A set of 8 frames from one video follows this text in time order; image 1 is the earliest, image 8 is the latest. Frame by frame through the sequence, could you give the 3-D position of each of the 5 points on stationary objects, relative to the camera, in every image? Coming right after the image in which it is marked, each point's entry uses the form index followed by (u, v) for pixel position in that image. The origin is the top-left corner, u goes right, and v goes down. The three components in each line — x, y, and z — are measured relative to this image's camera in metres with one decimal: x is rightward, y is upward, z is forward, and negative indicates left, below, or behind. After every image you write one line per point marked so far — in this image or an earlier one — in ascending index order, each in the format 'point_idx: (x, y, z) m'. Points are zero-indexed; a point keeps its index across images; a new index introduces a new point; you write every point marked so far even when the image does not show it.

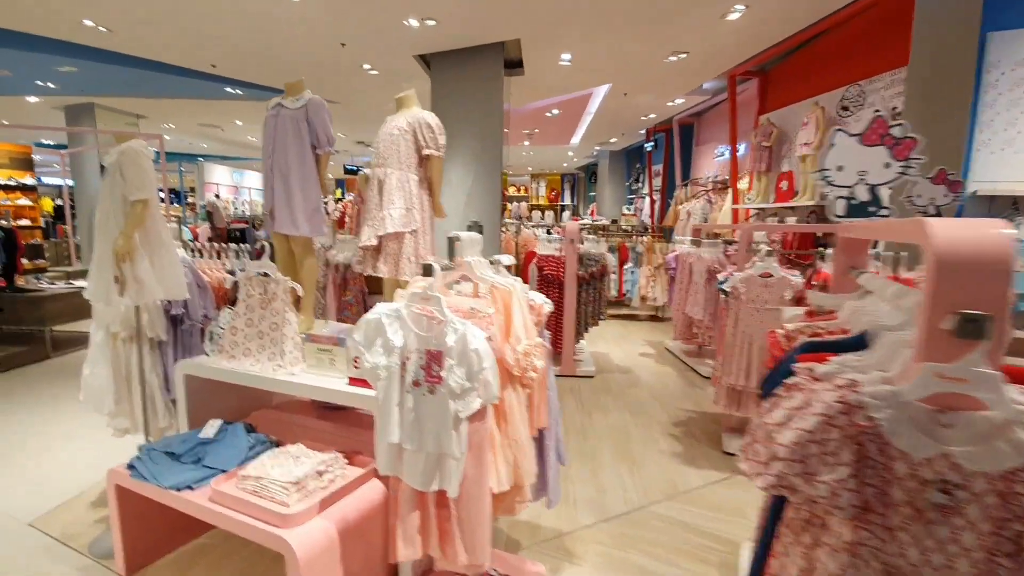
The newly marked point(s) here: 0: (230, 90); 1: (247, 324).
0: (-3.8, +2.6, +7.0) m
1: (-1.0, -0.1, +2.1) m
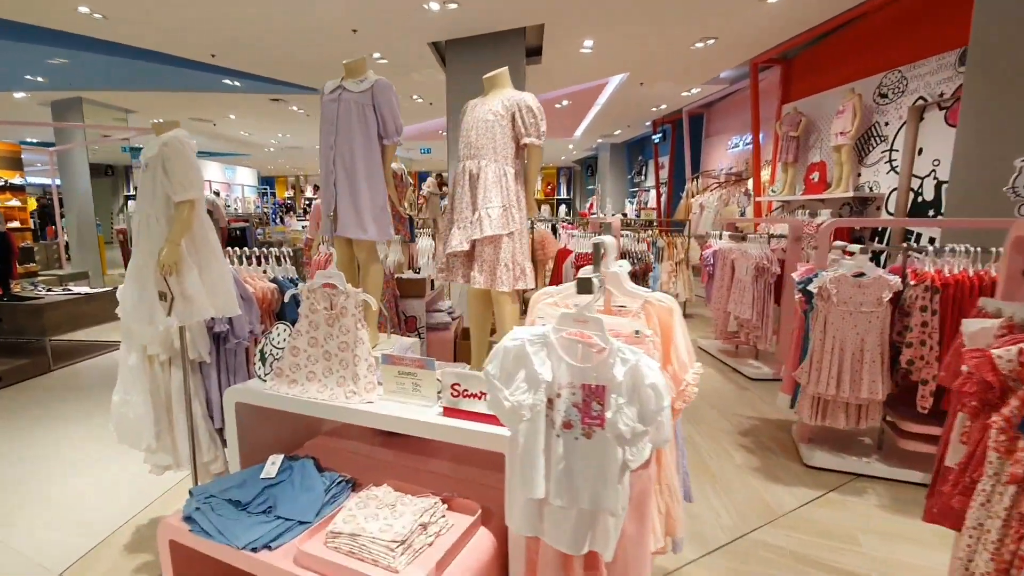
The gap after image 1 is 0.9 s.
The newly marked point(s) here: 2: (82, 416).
0: (-3.6, +2.6, +6.6) m
1: (-0.7, -0.2, +1.8) m
2: (-2.7, -0.9, +3.4) m
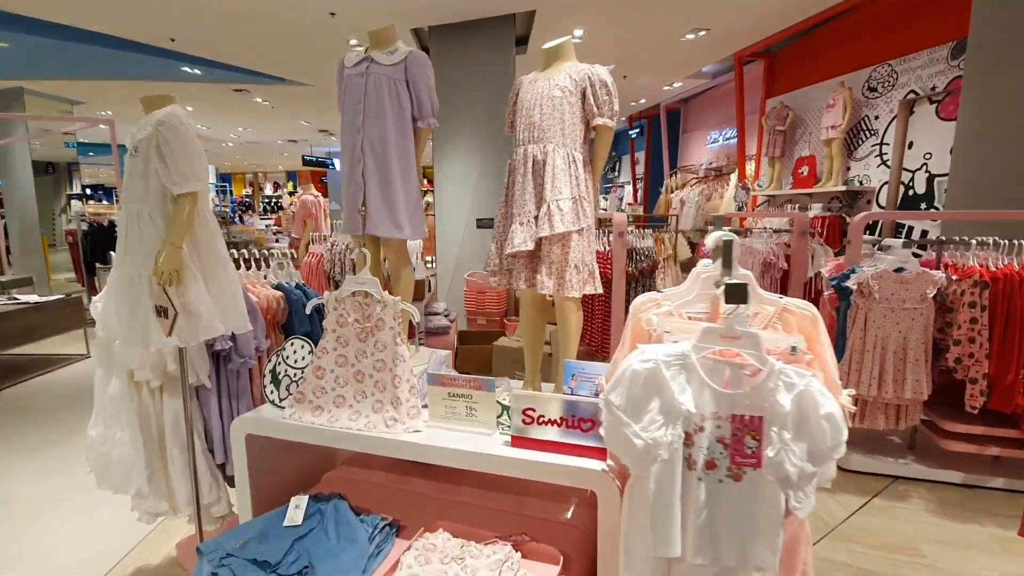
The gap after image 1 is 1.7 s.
0: (-3.8, +2.5, +6.1) m
1: (-0.5, -0.2, +1.5) m
2: (-2.6, -0.9, +3.0) m
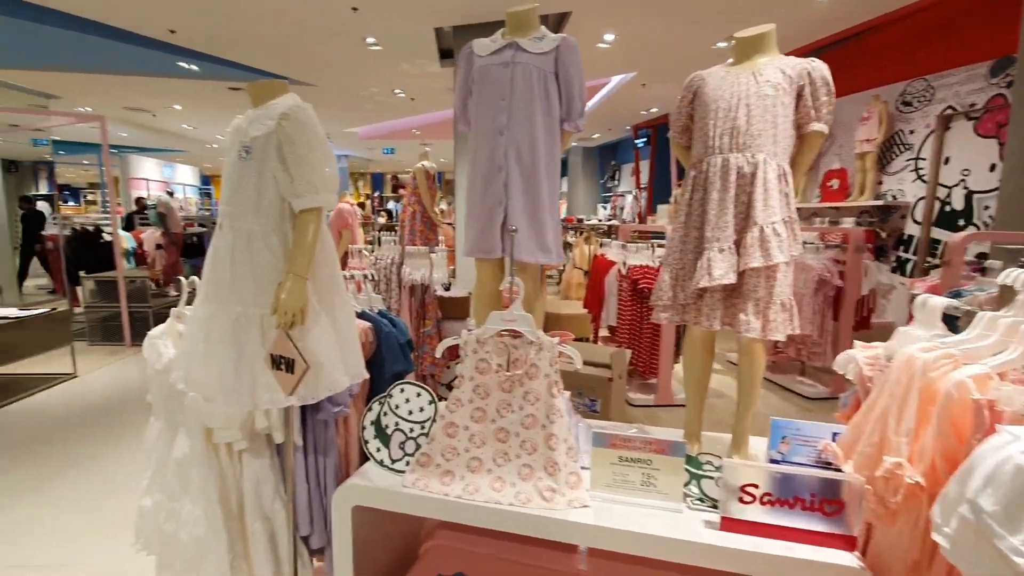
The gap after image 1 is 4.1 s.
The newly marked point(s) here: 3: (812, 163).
0: (-3.5, +2.4, +5.6) m
1: (-0.1, -0.3, +1.2) m
2: (-2.3, -1.0, +2.6) m
3: (+0.7, +0.3, +1.2) m
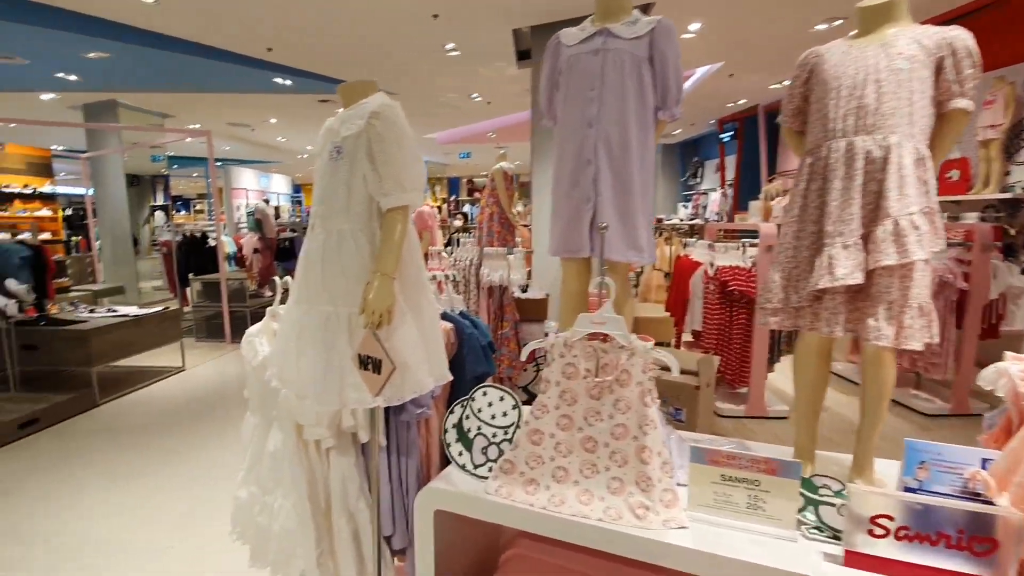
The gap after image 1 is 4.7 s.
0: (-2.7, +2.4, +6.0) m
1: (+0.1, -0.3, +1.2) m
2: (-1.9, -1.0, +2.8) m
3: (+0.9, +0.3, +1.0) m
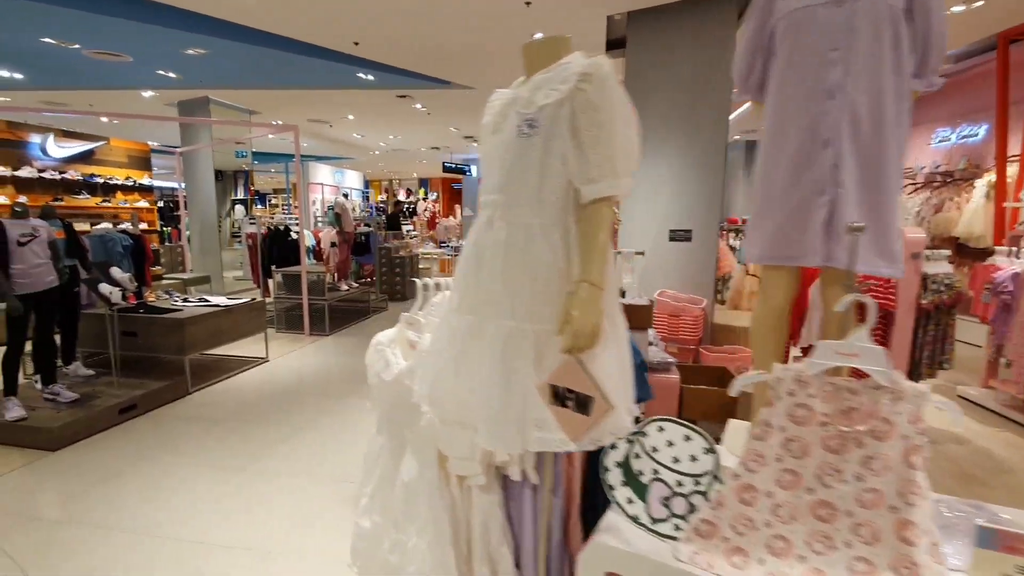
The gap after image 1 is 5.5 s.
0: (-1.7, +2.5, +6.0) m
1: (+0.5, -0.3, +0.9) m
2: (-1.4, -1.0, +2.8) m
3: (+1.2, +0.2, +0.7) m
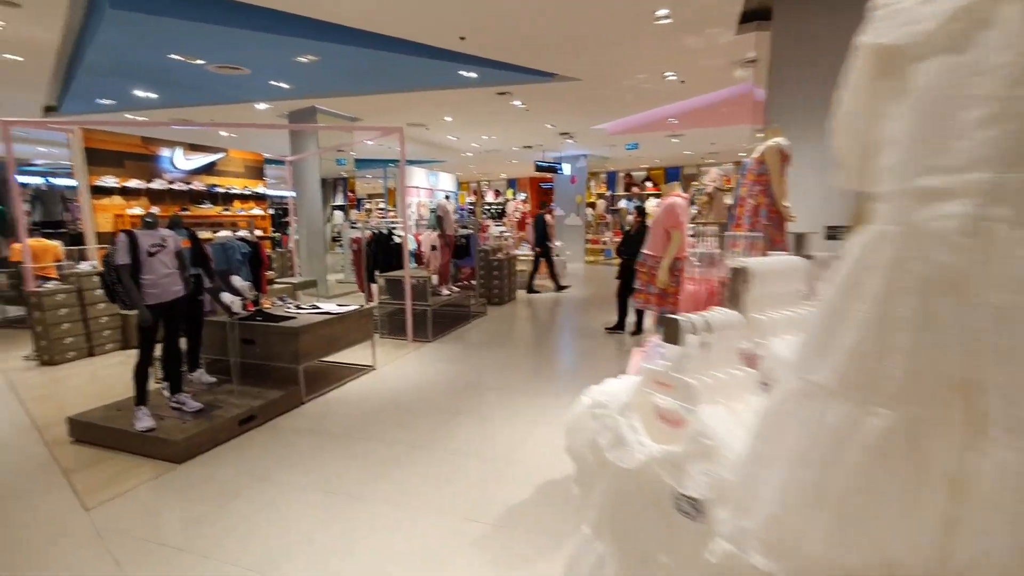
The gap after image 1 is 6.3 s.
0: (-0.5, +2.4, +5.8) m
1: (+0.9, -0.4, +0.4) m
2: (-0.7, -1.0, +2.5) m
3: (+1.6, +0.2, +0.1) m
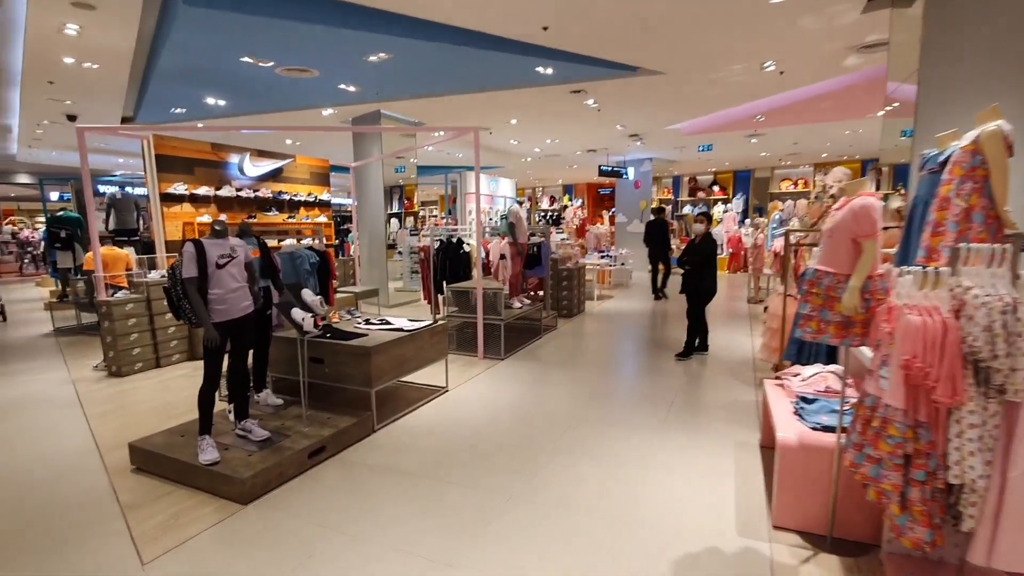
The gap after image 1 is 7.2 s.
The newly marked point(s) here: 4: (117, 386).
0: (+0.3, +2.3, +5.4) m
1: (+1.2, -0.5, -0.2) m
2: (-0.1, -1.1, +2.1) m
3: (+1.9, +0.1, -0.6) m
4: (-3.4, -0.9, +4.5) m
